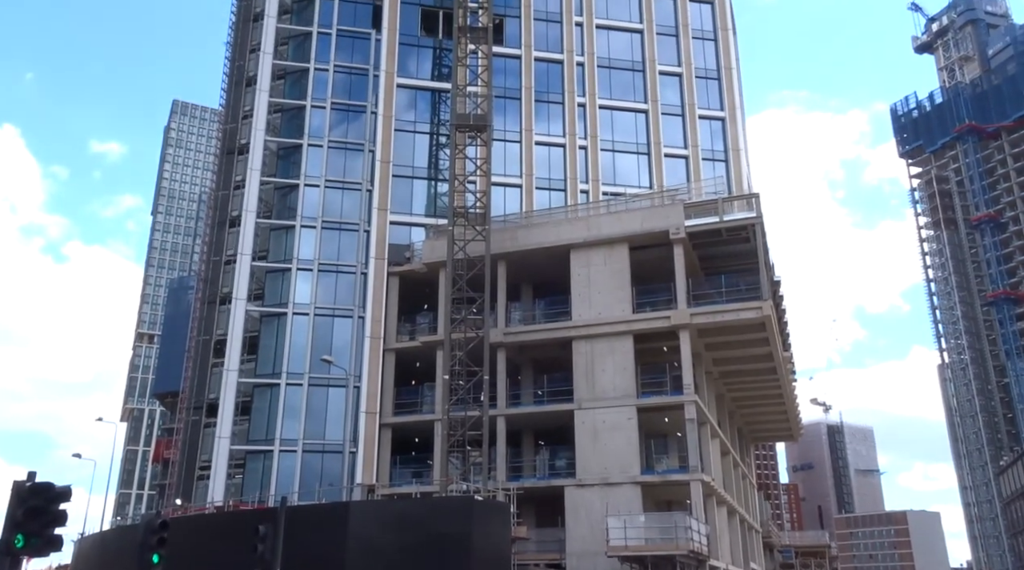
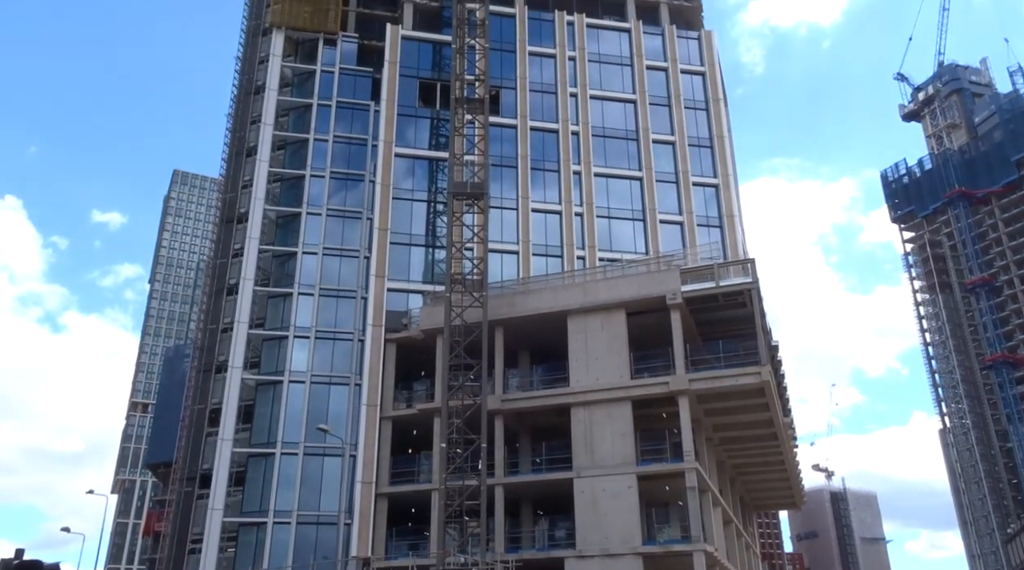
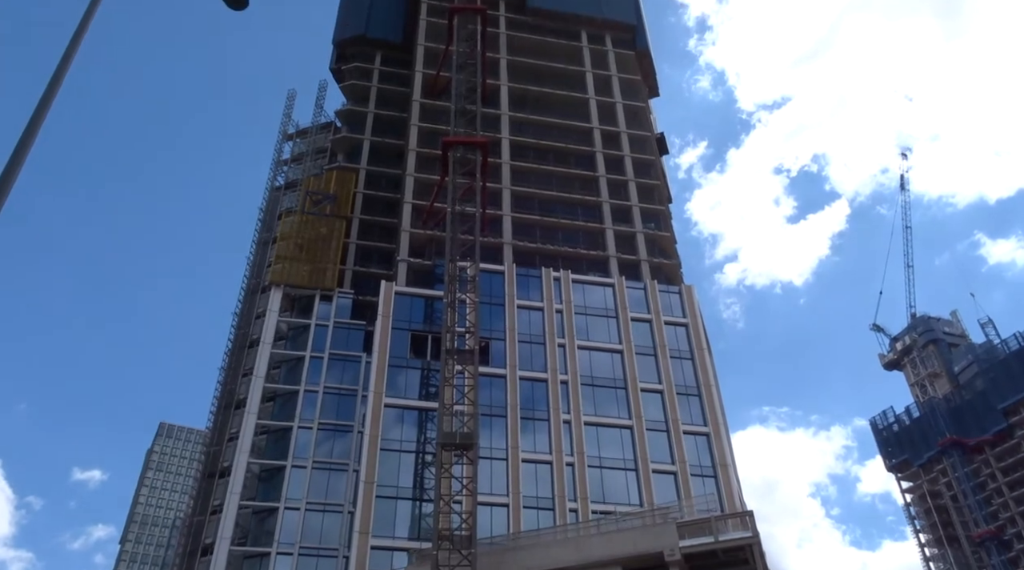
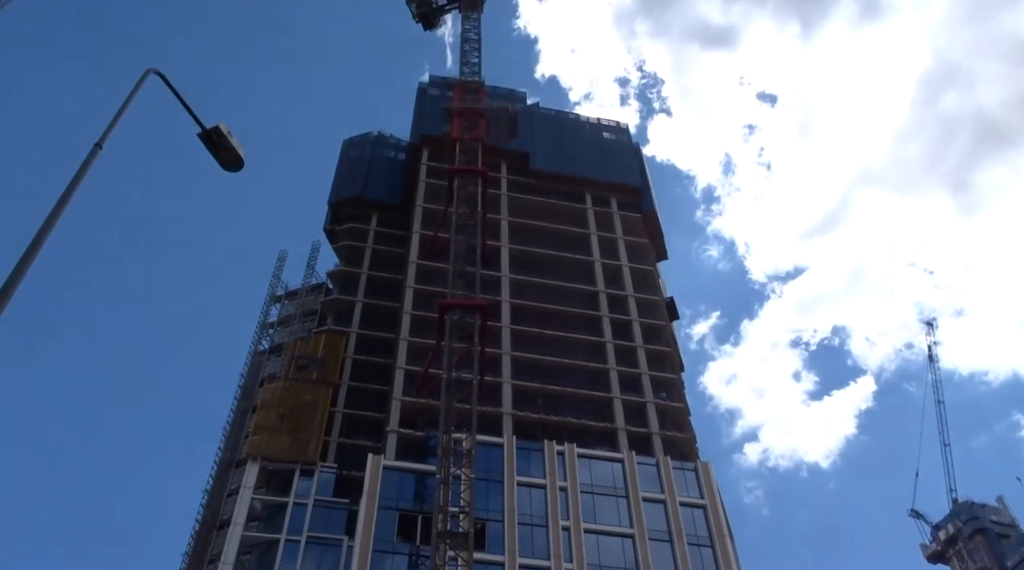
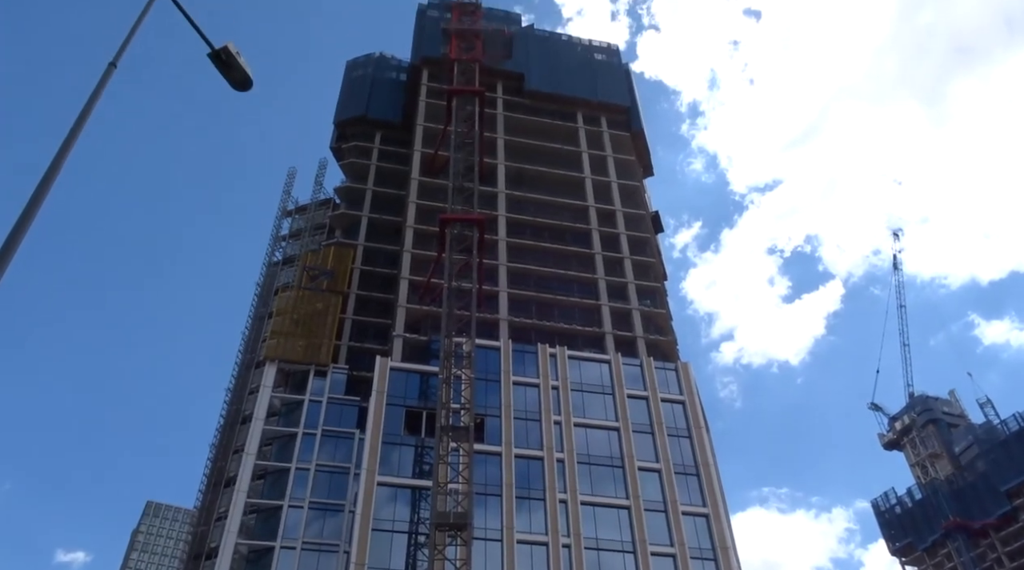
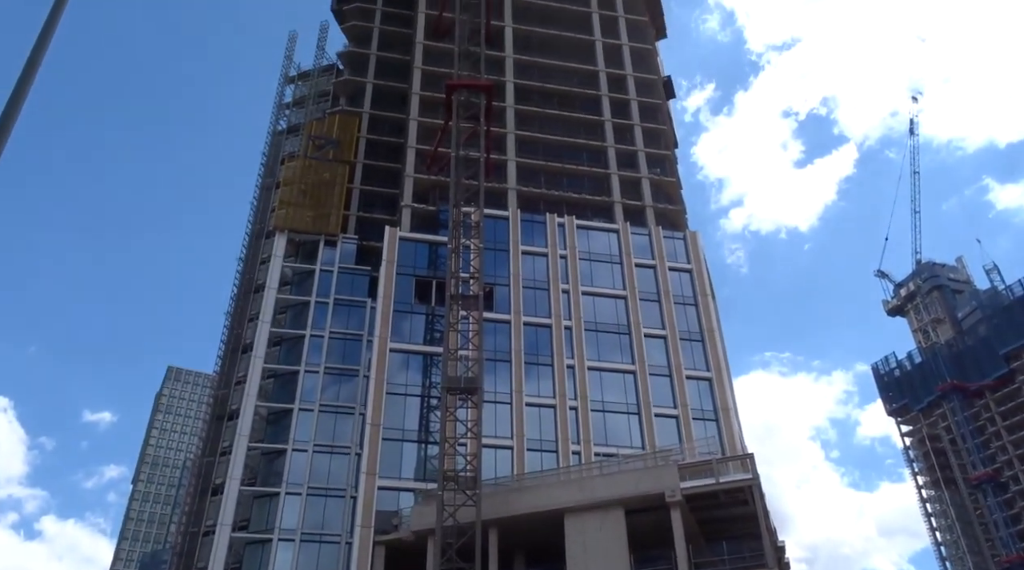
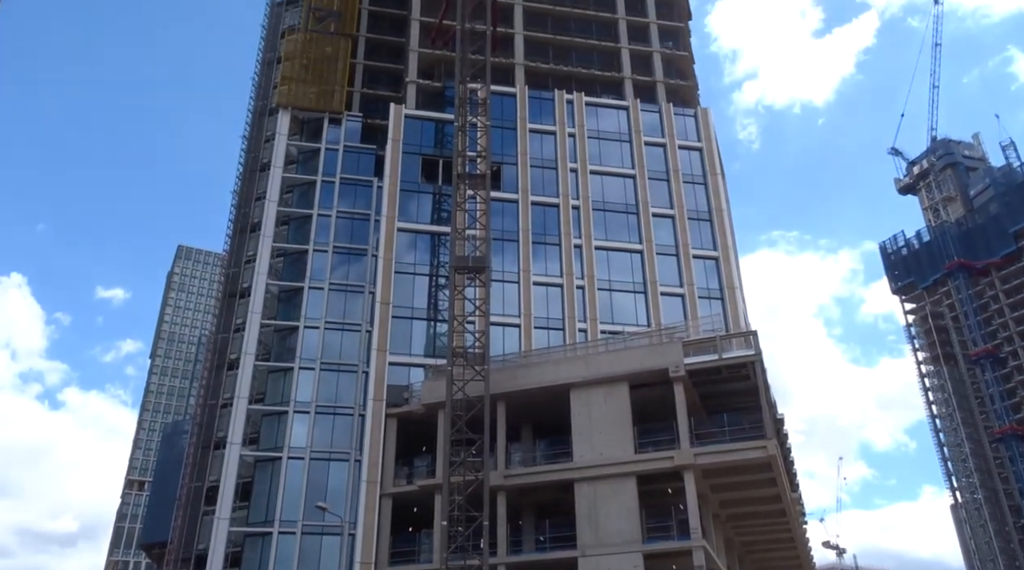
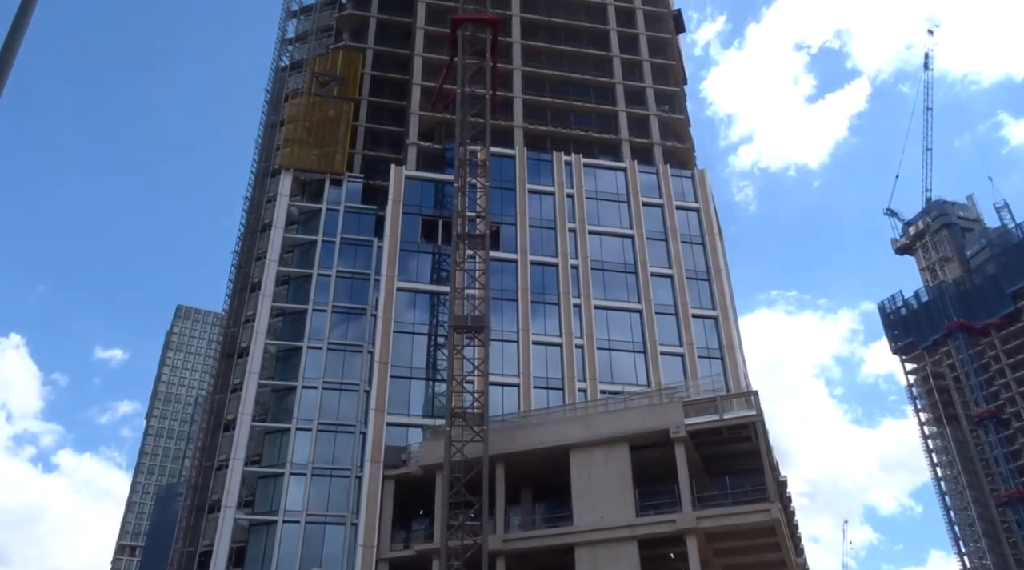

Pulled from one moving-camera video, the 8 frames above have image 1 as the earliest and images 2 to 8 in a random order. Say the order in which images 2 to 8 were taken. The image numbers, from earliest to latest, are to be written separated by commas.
2, 7, 8, 6, 3, 5, 4
